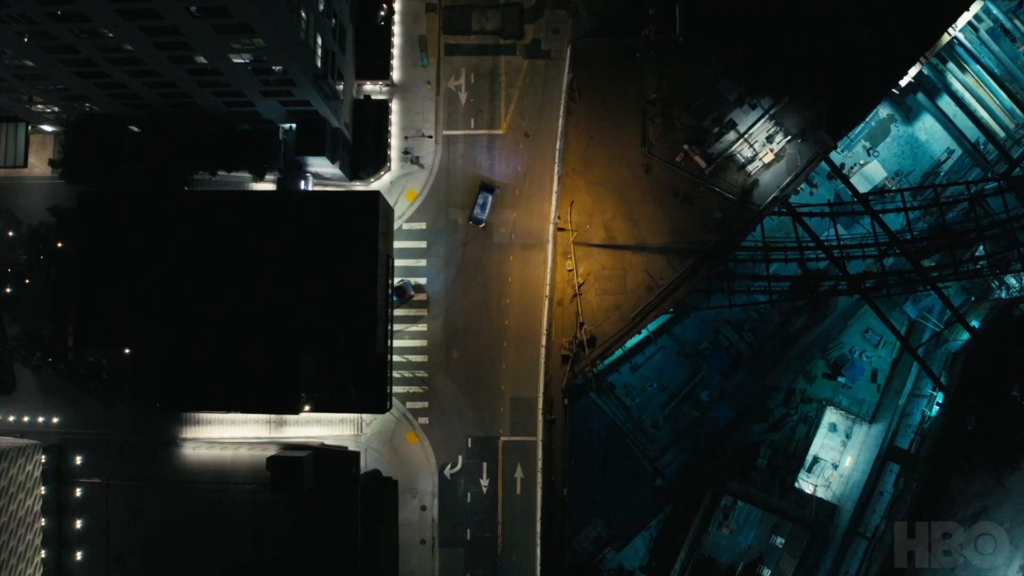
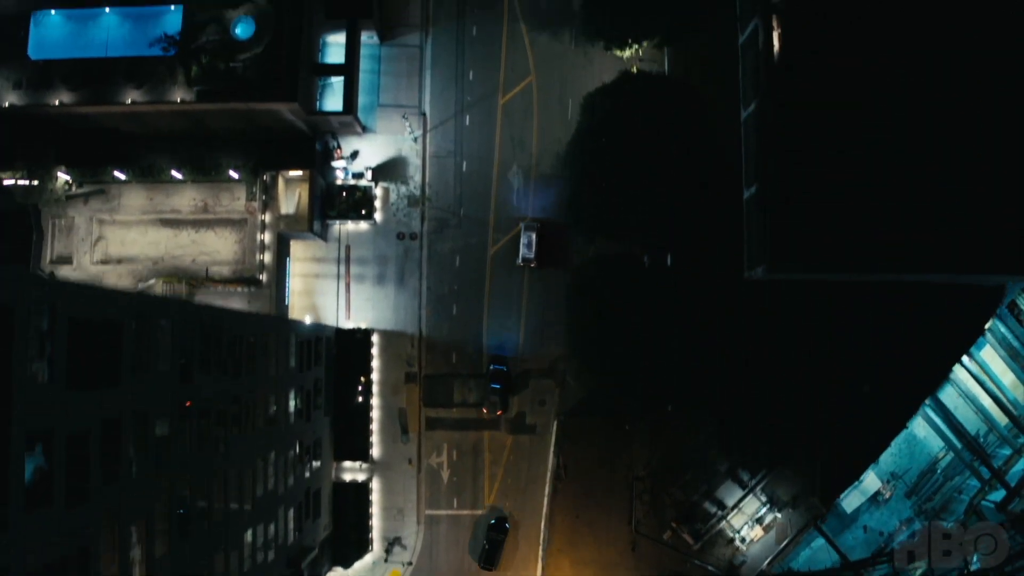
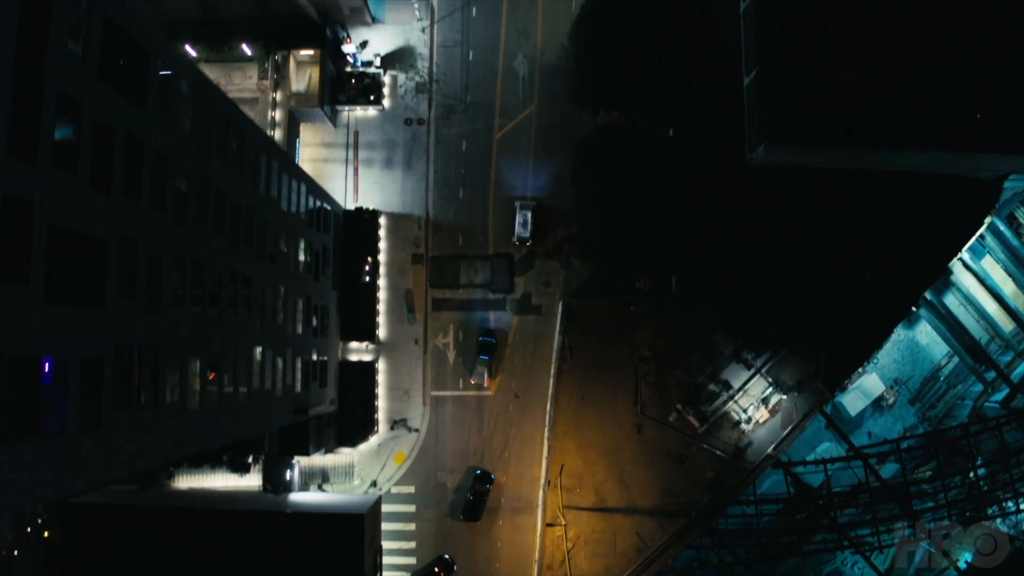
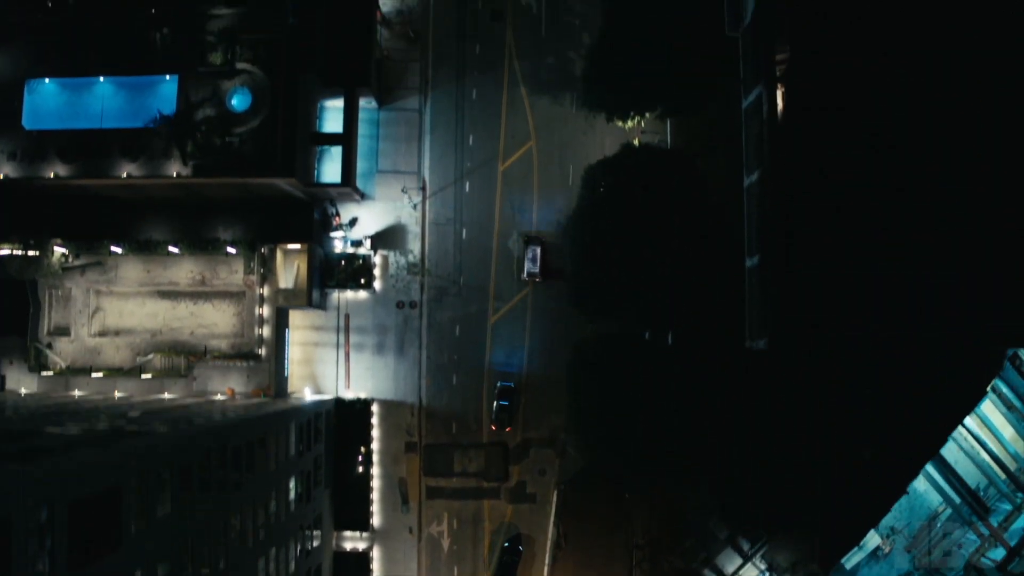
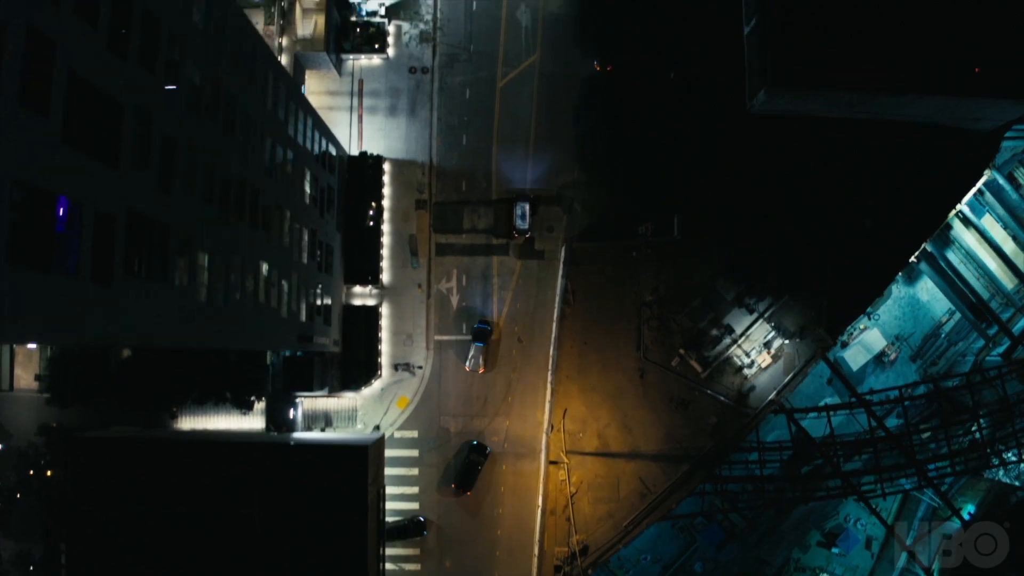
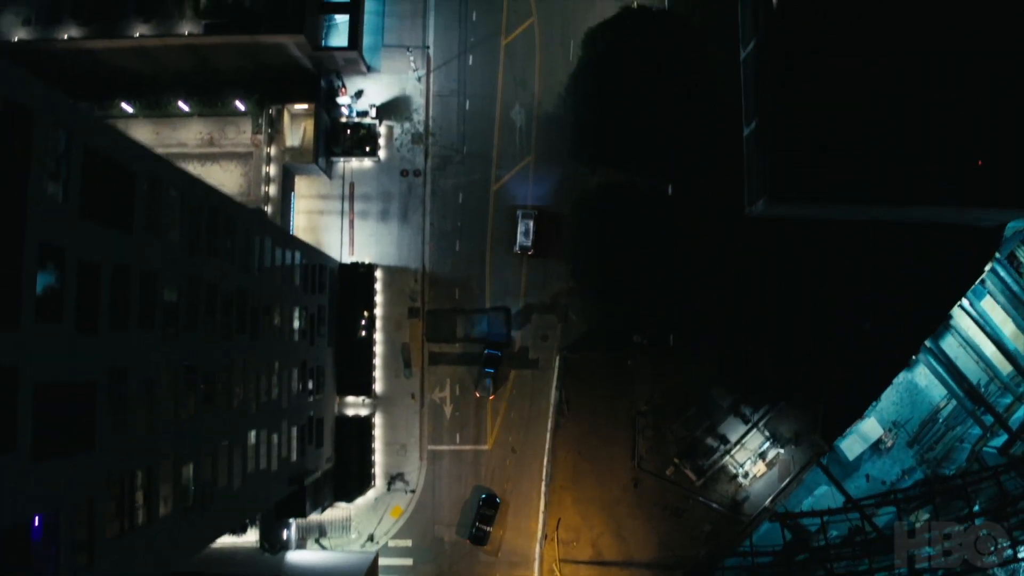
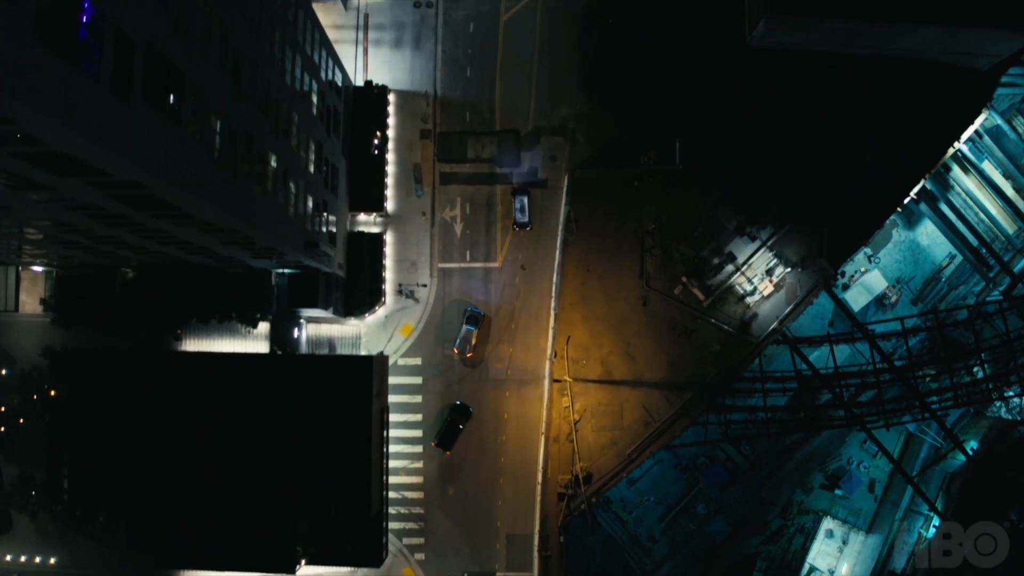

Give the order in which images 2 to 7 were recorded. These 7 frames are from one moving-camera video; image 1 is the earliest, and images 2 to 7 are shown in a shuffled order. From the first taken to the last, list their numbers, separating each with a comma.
7, 5, 3, 6, 2, 4
